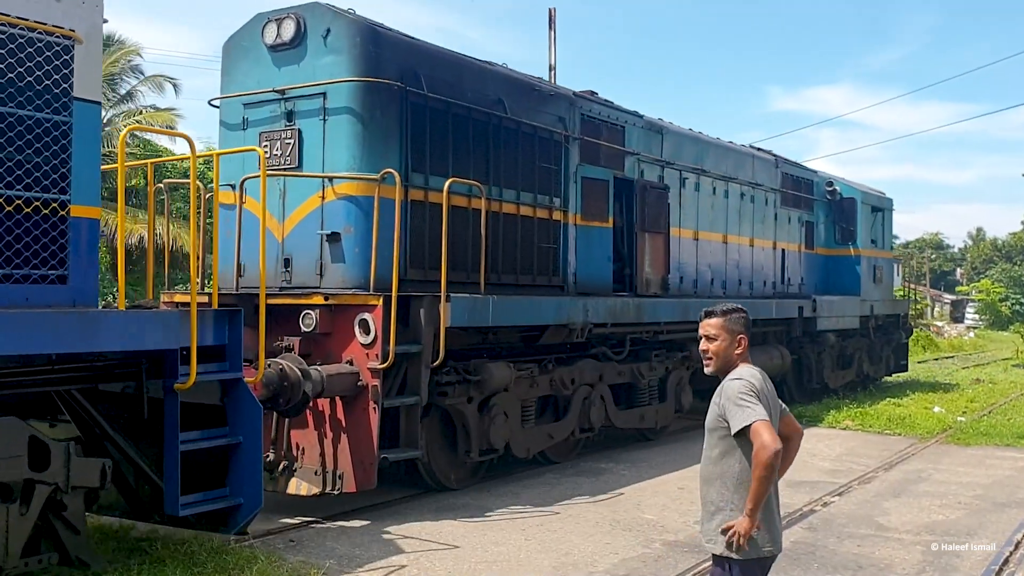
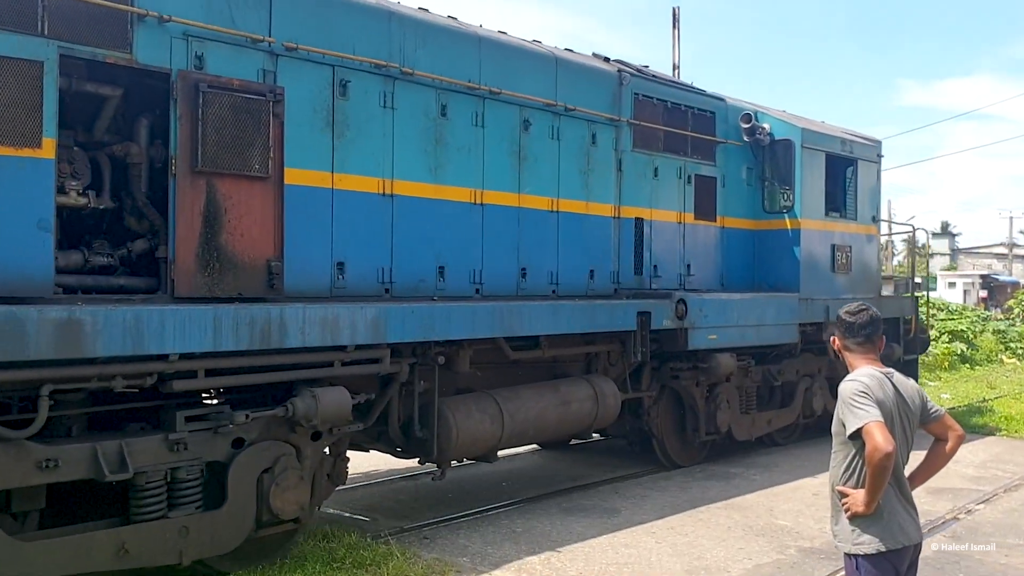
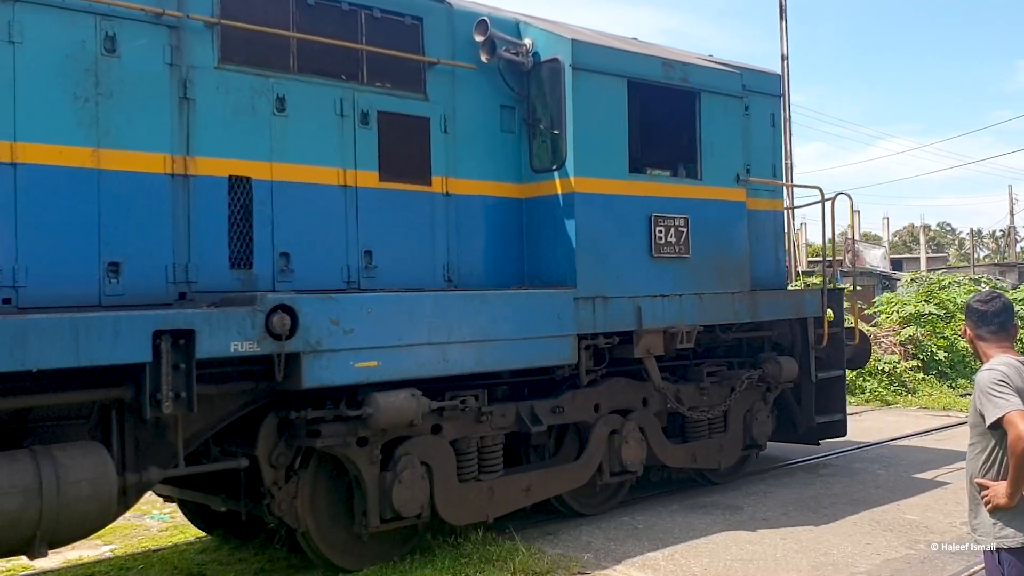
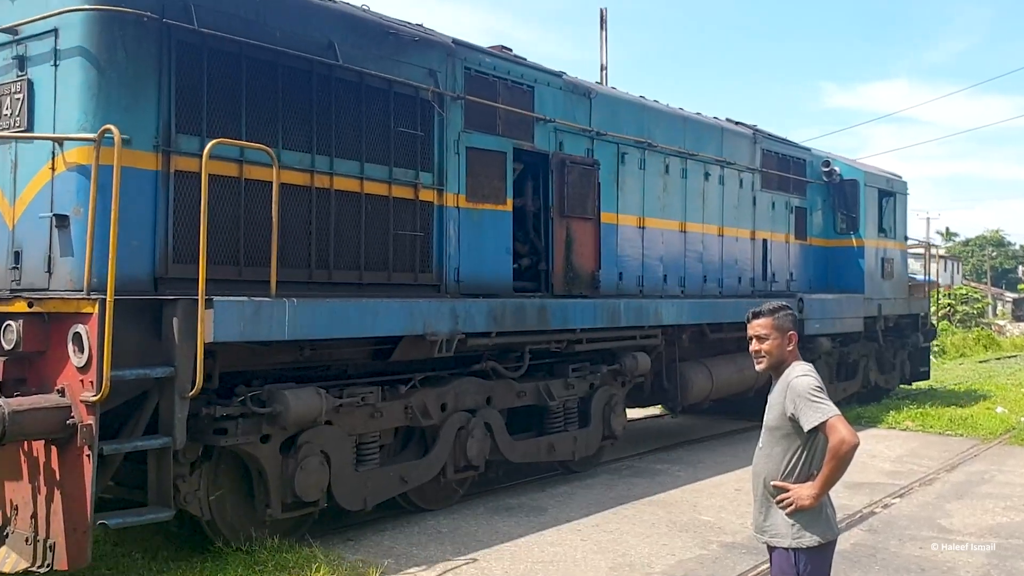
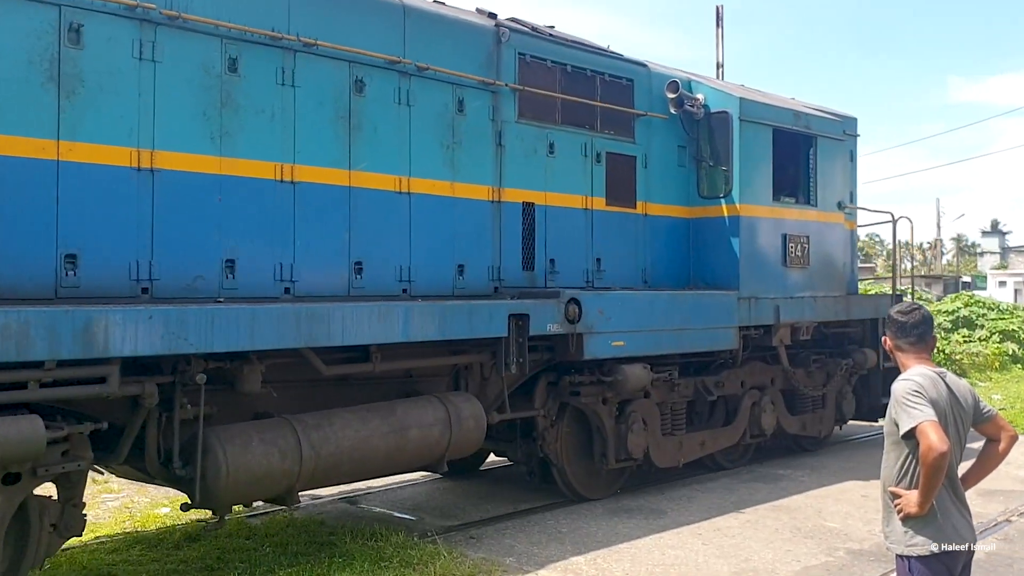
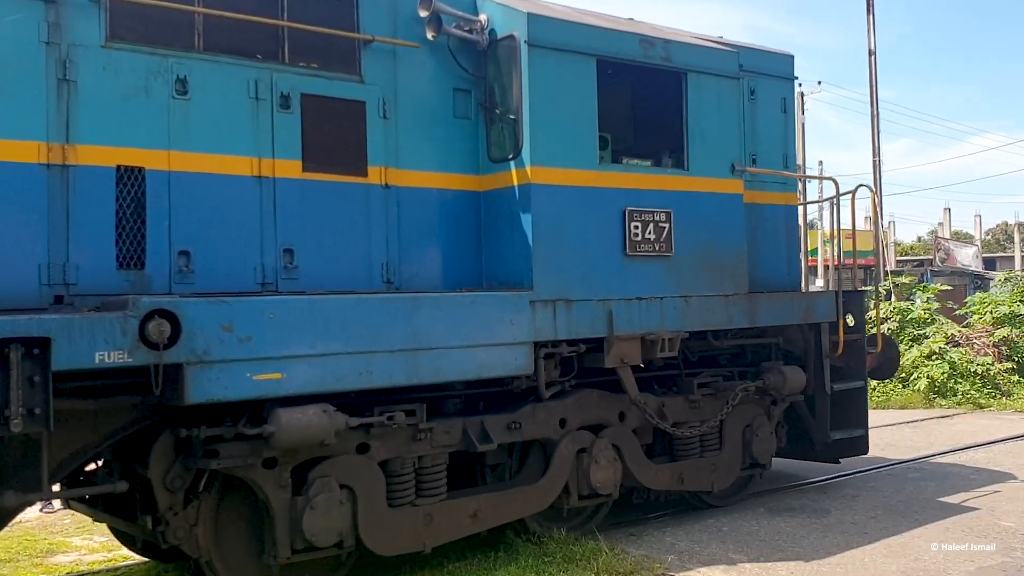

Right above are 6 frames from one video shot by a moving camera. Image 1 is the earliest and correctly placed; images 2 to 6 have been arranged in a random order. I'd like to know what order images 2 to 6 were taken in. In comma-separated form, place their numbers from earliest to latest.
4, 2, 5, 3, 6
